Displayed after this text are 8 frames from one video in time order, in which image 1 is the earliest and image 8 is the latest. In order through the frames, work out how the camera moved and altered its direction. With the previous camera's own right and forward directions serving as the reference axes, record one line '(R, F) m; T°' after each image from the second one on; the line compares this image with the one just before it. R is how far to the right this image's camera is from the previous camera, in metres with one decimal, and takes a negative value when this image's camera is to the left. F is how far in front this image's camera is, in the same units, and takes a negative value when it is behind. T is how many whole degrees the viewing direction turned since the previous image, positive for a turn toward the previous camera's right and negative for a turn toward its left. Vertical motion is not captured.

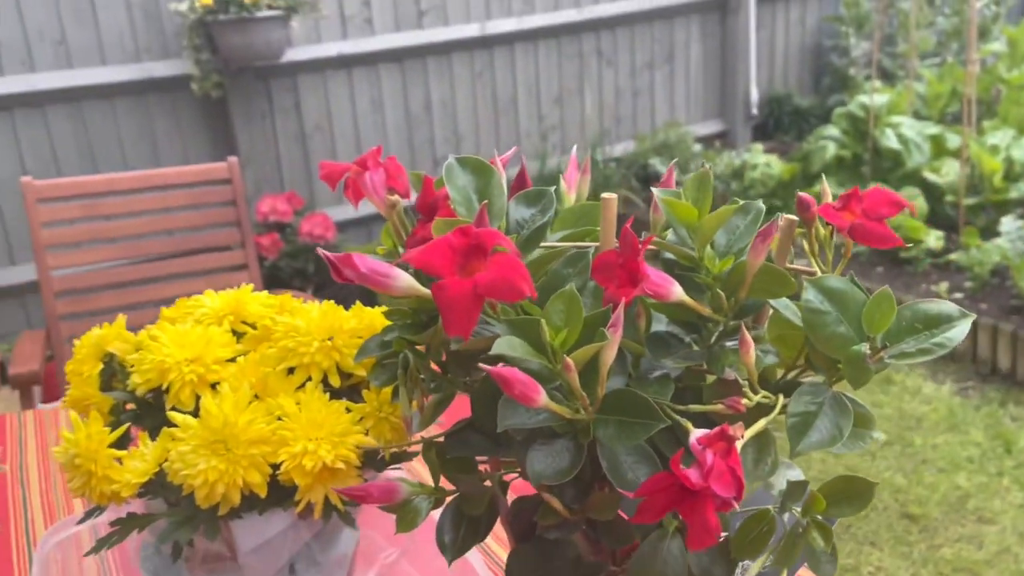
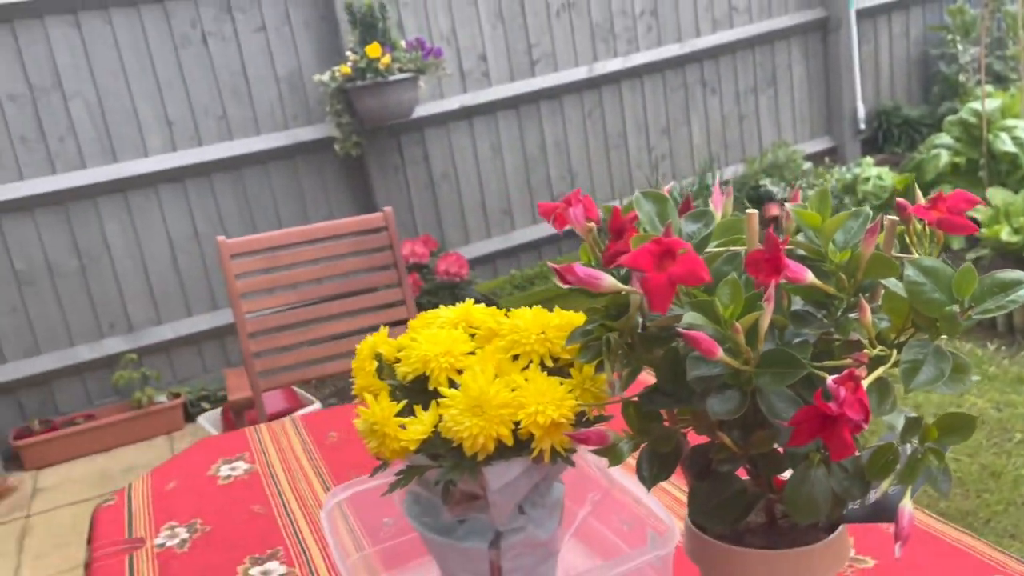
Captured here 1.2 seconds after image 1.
(-0.1, -0.2) m; -7°
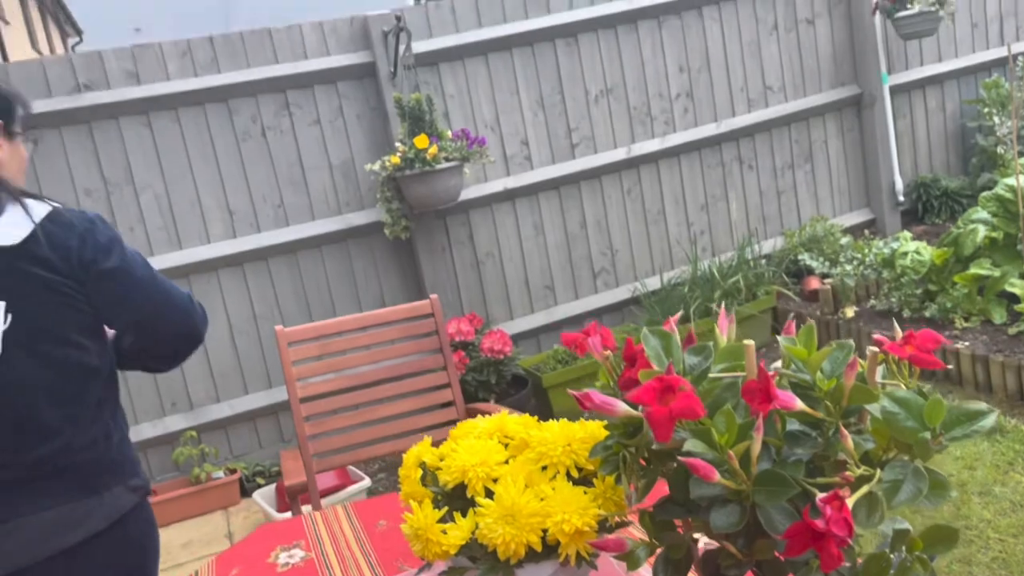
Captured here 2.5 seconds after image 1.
(0.0, -0.1) m; -3°
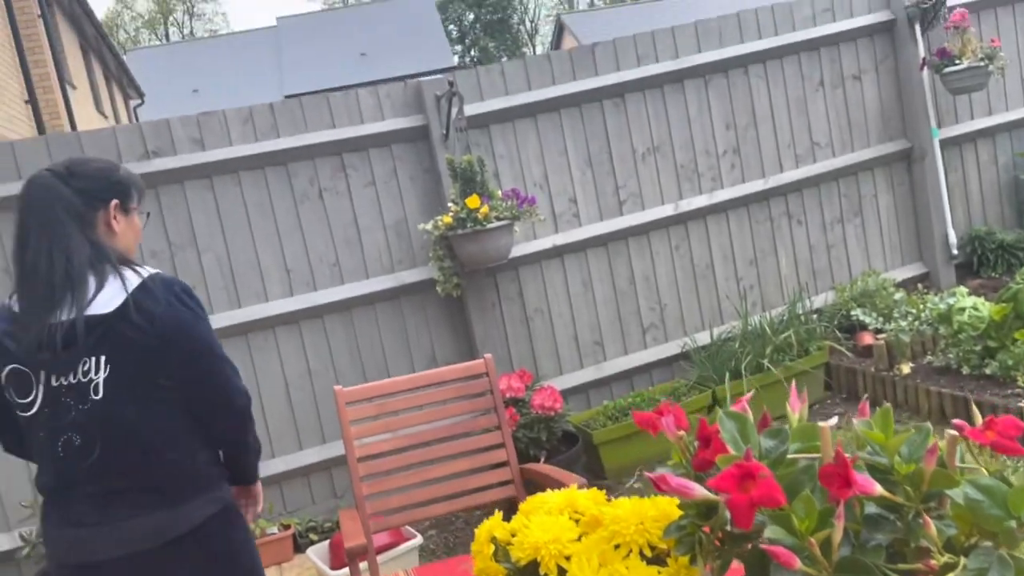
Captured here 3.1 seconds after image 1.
(0.0, 0.0) m; -3°
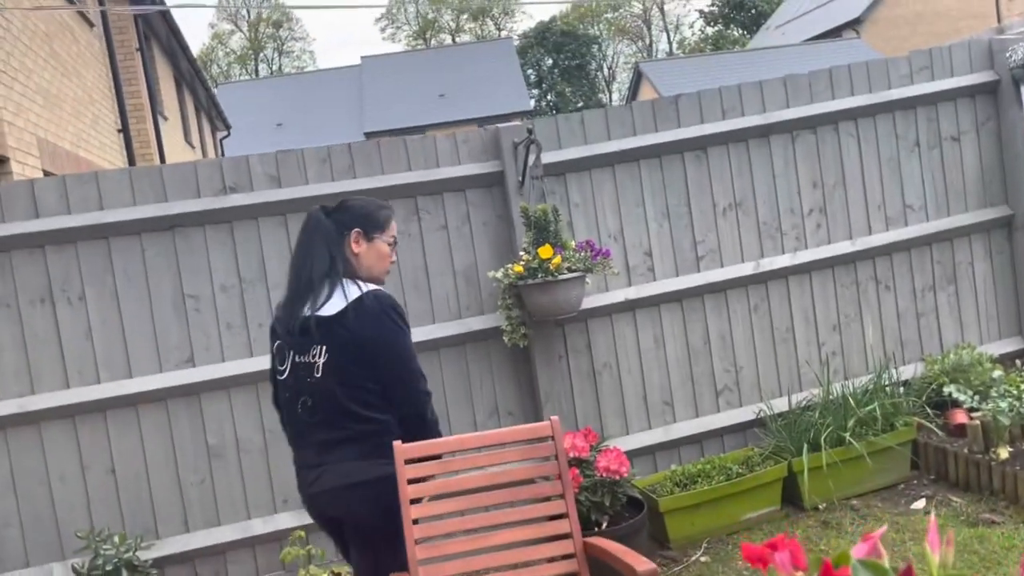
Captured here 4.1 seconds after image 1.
(0.0, +0.1) m; -4°
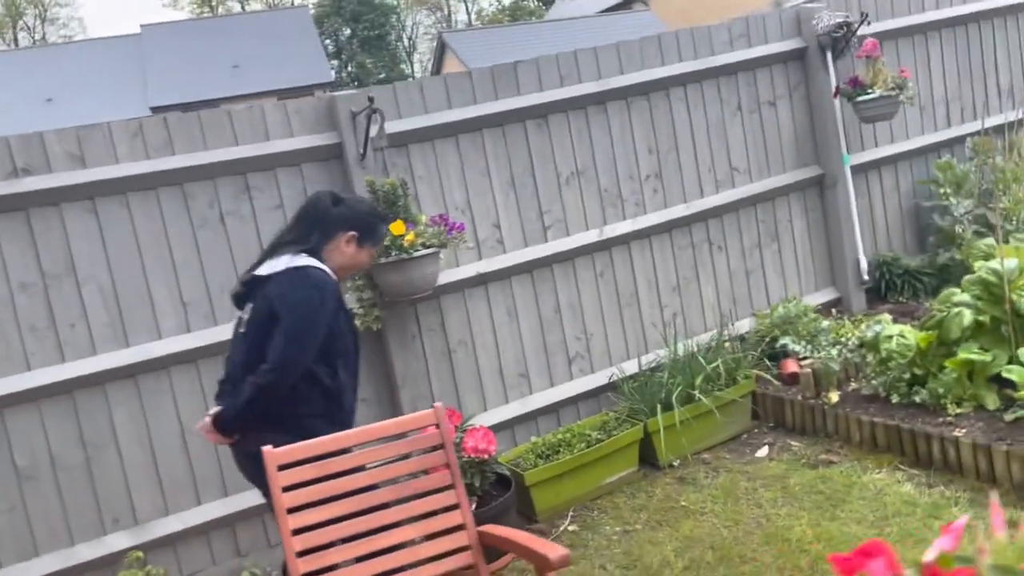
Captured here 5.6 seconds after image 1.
(-0.2, +0.2) m; +13°
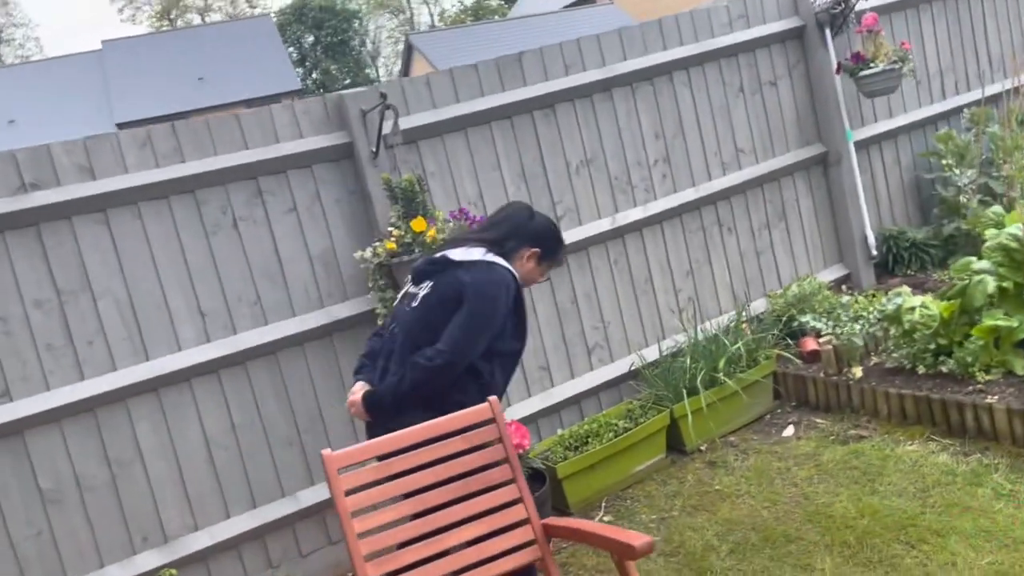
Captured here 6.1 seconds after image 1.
(-0.2, 0.0) m; +2°
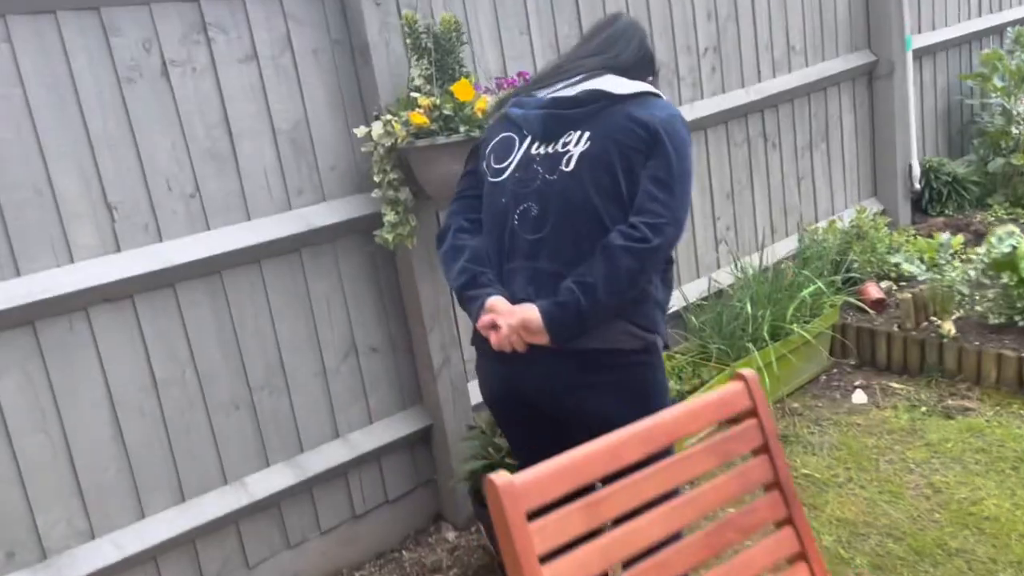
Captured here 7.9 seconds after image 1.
(-0.6, +1.1) m; +11°
